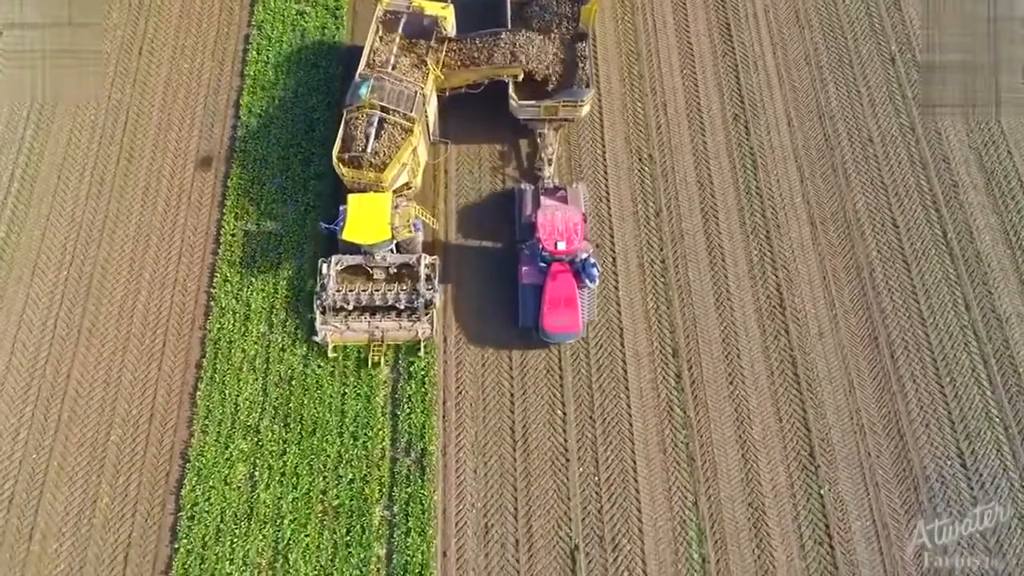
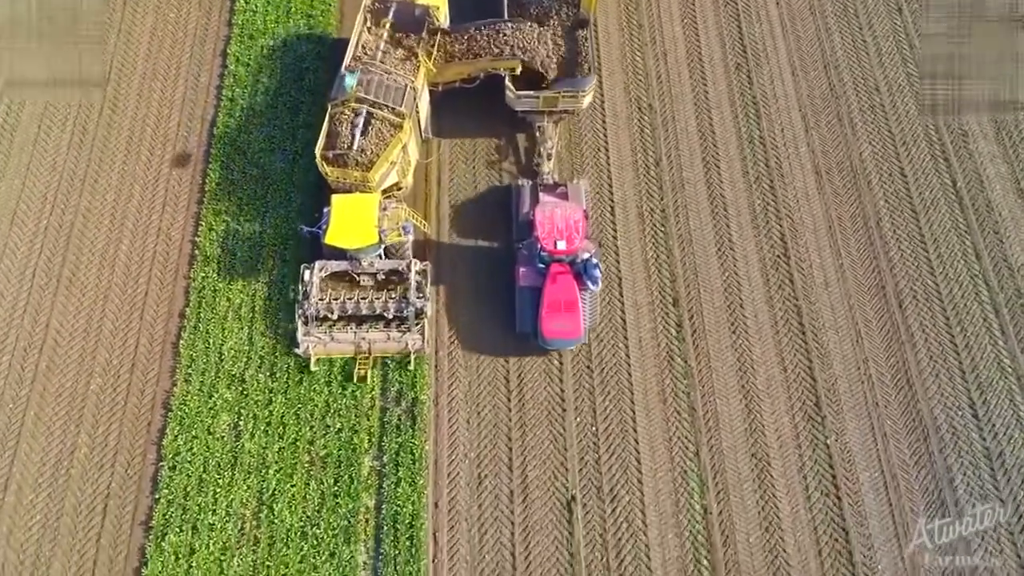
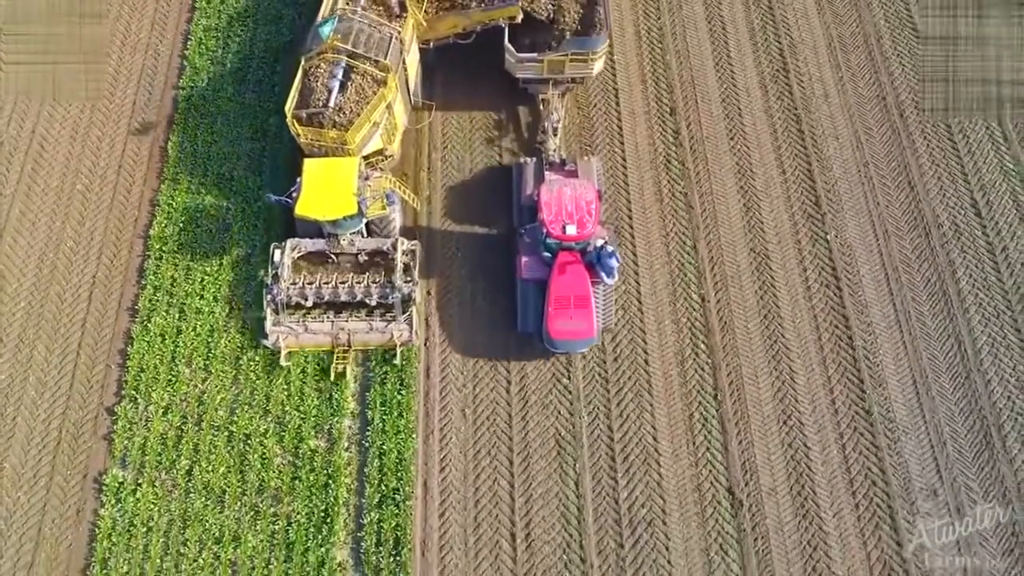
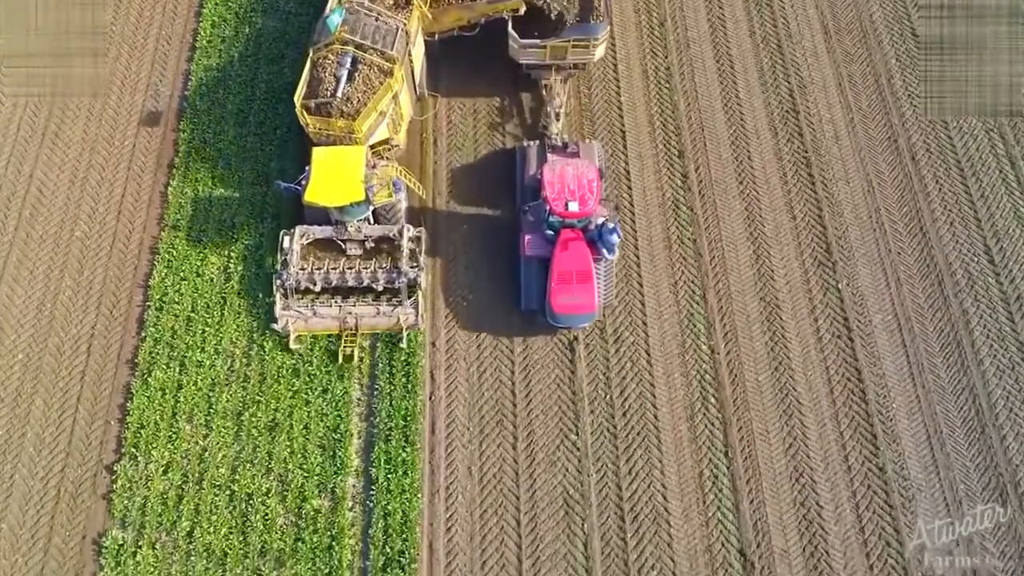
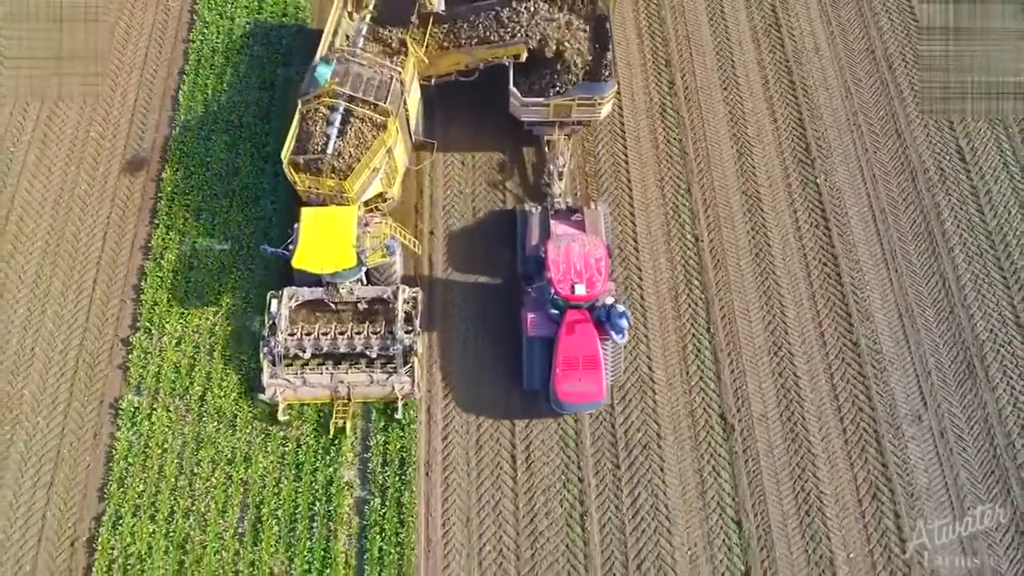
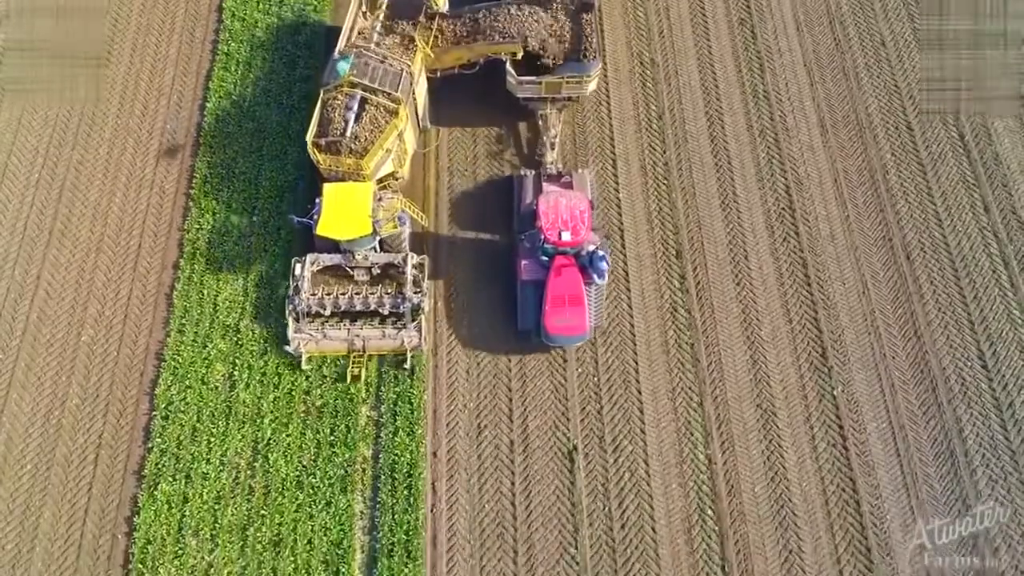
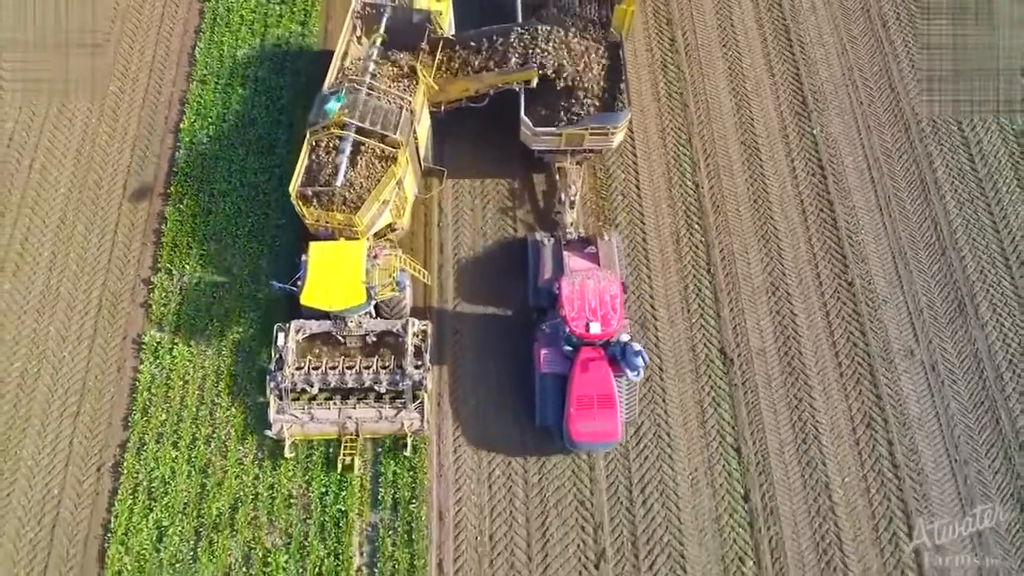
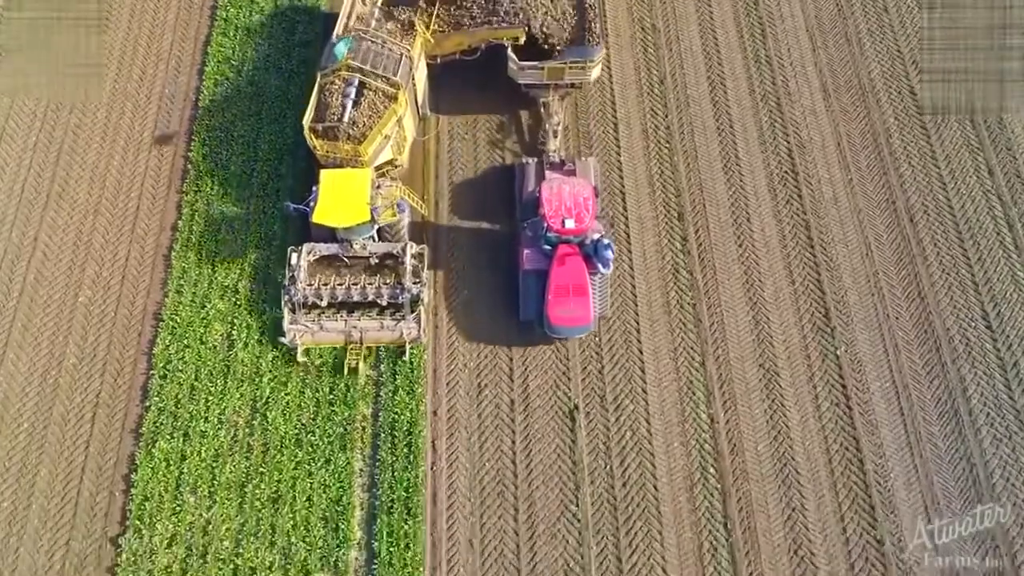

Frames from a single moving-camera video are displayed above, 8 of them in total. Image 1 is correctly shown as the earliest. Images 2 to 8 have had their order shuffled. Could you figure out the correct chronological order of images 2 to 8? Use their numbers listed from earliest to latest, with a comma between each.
2, 6, 8, 4, 3, 5, 7
